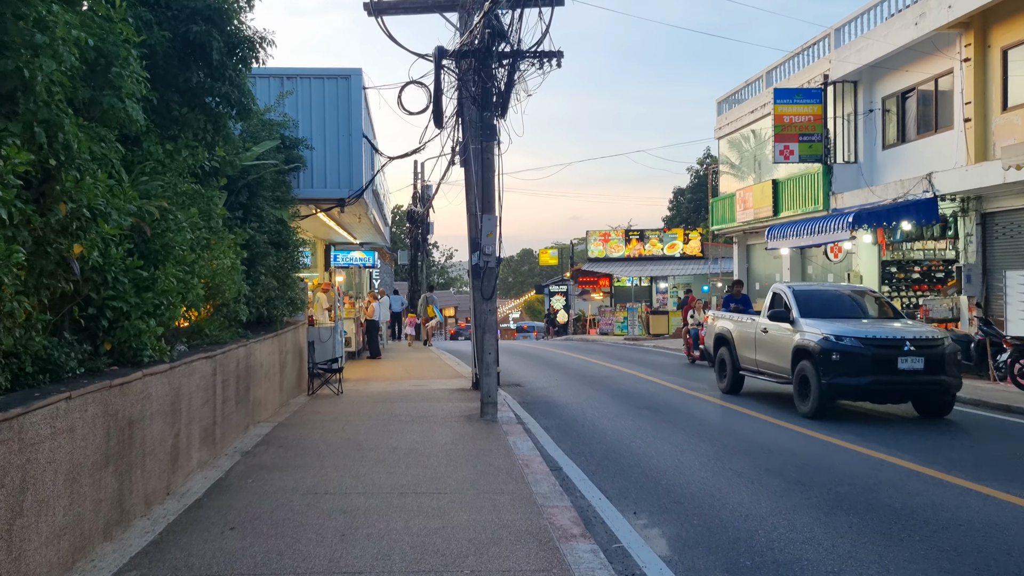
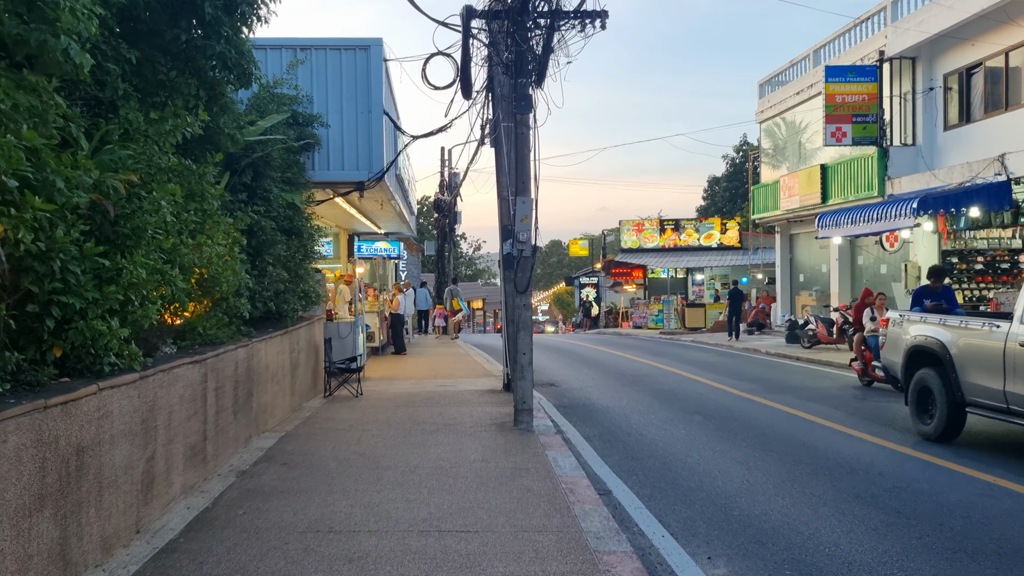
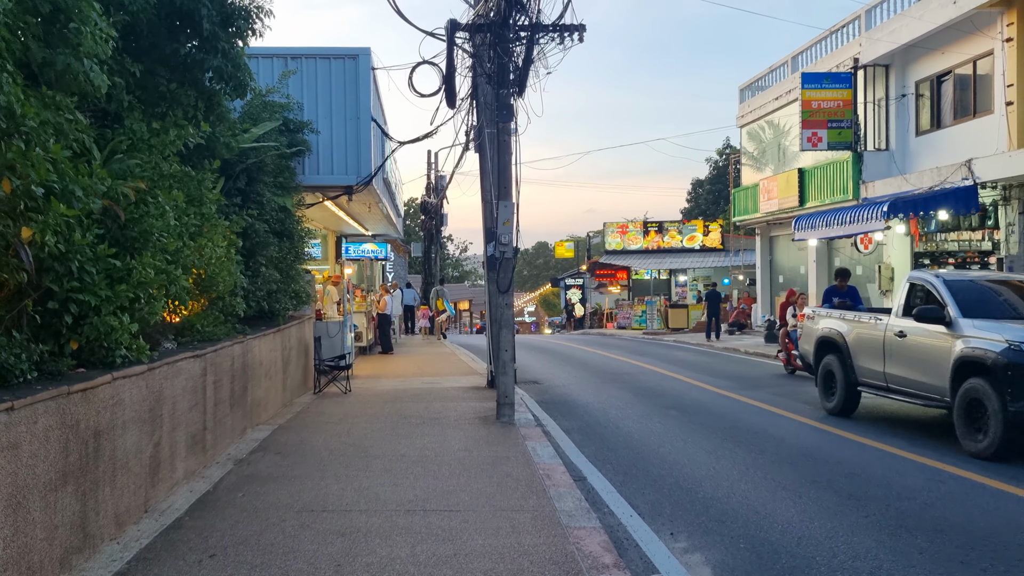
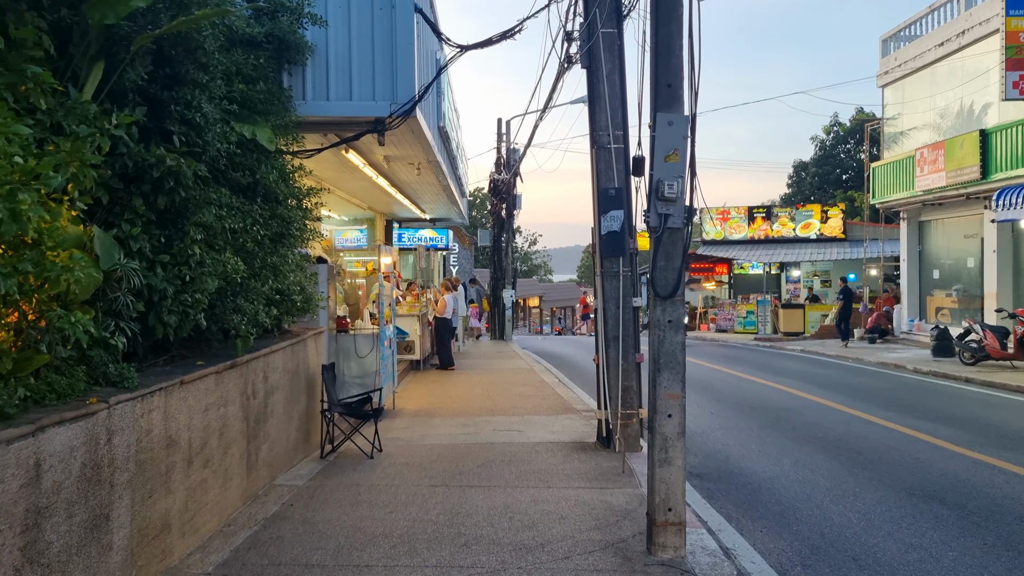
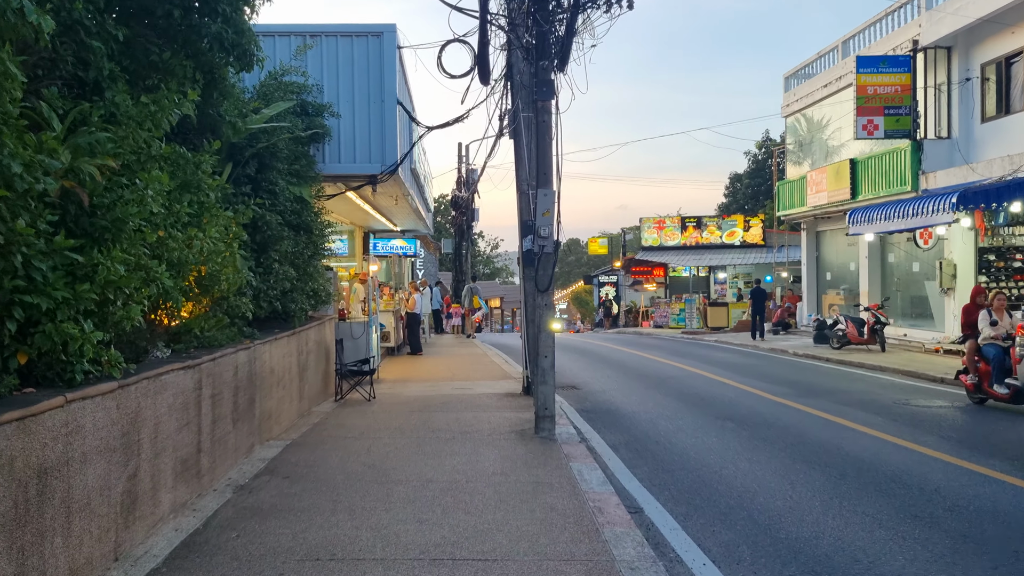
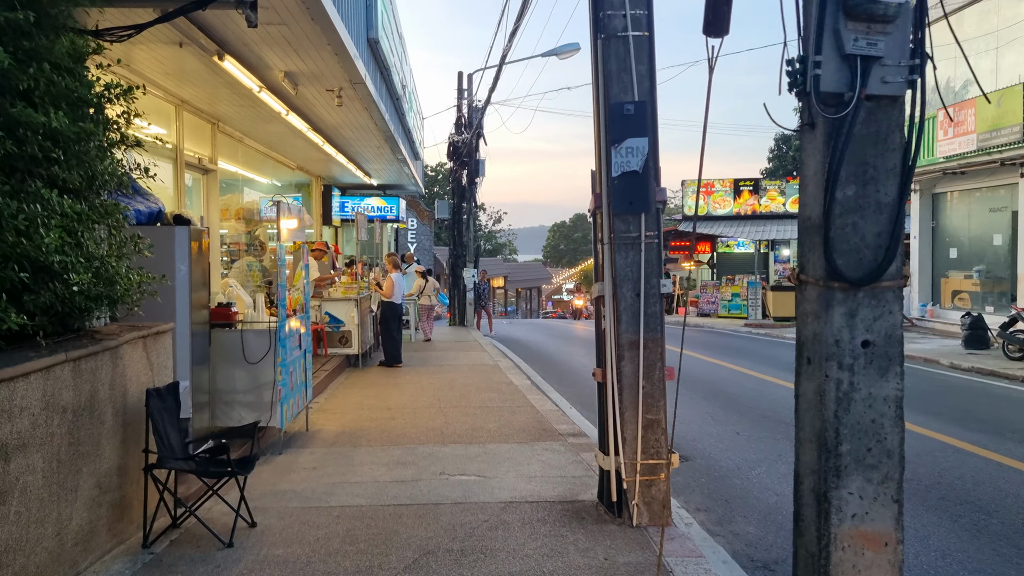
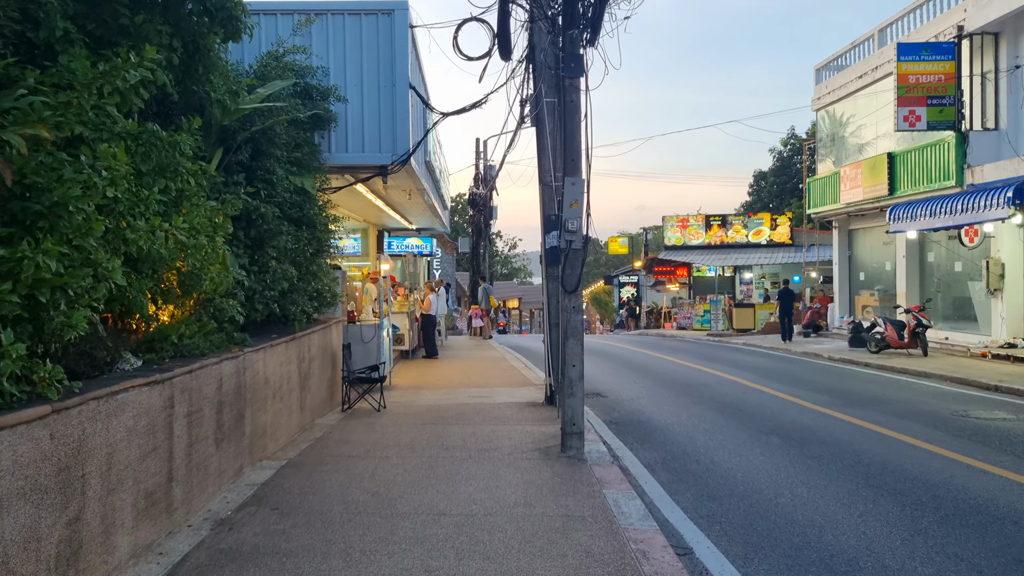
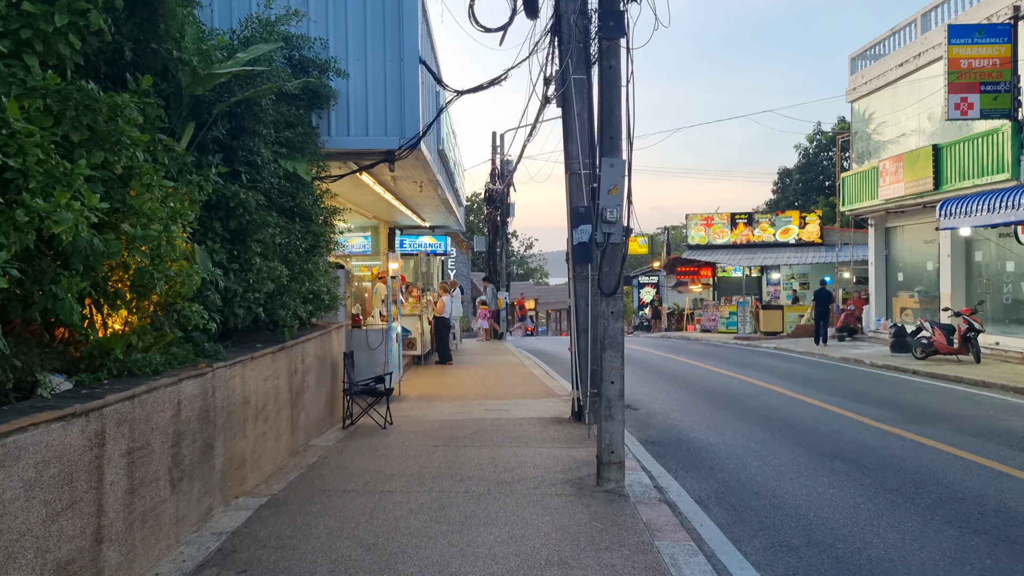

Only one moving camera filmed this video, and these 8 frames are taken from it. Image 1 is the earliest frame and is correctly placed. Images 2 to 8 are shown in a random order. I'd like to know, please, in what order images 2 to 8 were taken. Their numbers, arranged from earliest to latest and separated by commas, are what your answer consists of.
3, 2, 5, 7, 8, 4, 6
